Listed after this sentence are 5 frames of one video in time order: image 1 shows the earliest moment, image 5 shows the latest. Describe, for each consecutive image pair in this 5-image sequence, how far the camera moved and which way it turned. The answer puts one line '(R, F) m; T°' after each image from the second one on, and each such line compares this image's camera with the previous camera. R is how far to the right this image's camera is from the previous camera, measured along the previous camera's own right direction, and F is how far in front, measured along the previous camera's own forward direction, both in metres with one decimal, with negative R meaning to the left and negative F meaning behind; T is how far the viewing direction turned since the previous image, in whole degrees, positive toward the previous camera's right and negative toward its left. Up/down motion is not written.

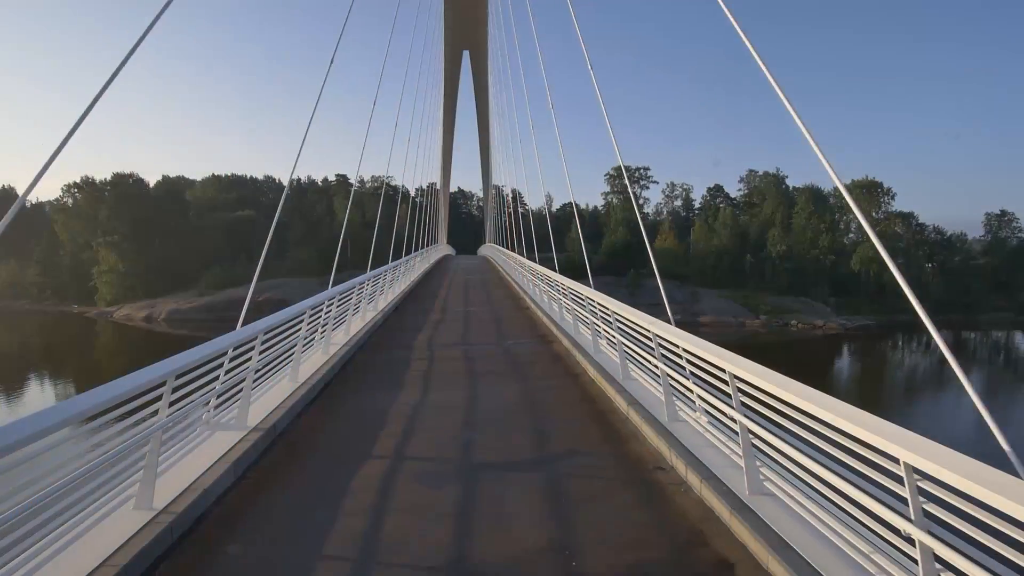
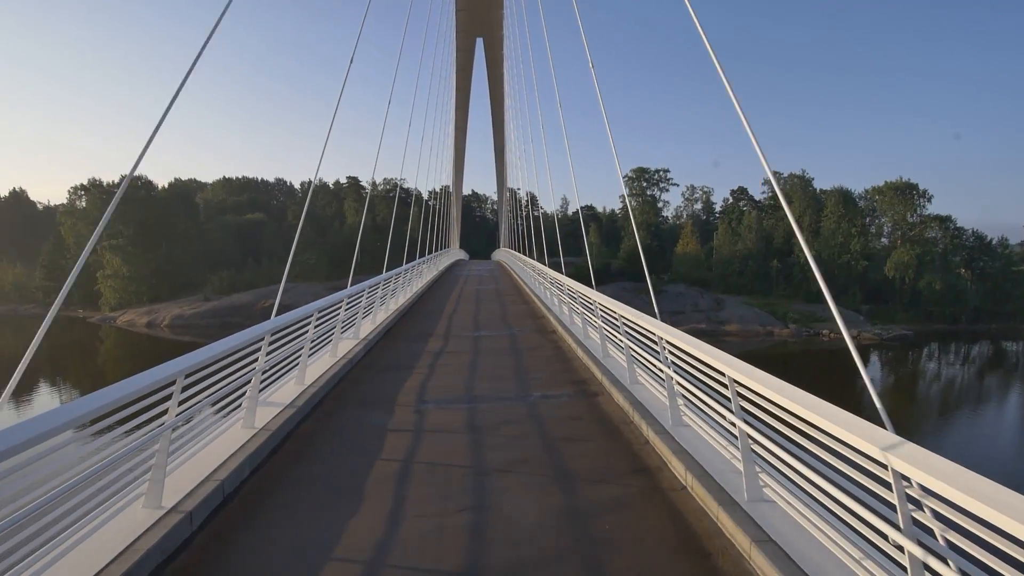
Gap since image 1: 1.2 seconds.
(-0.1, +1.2) m; -1°
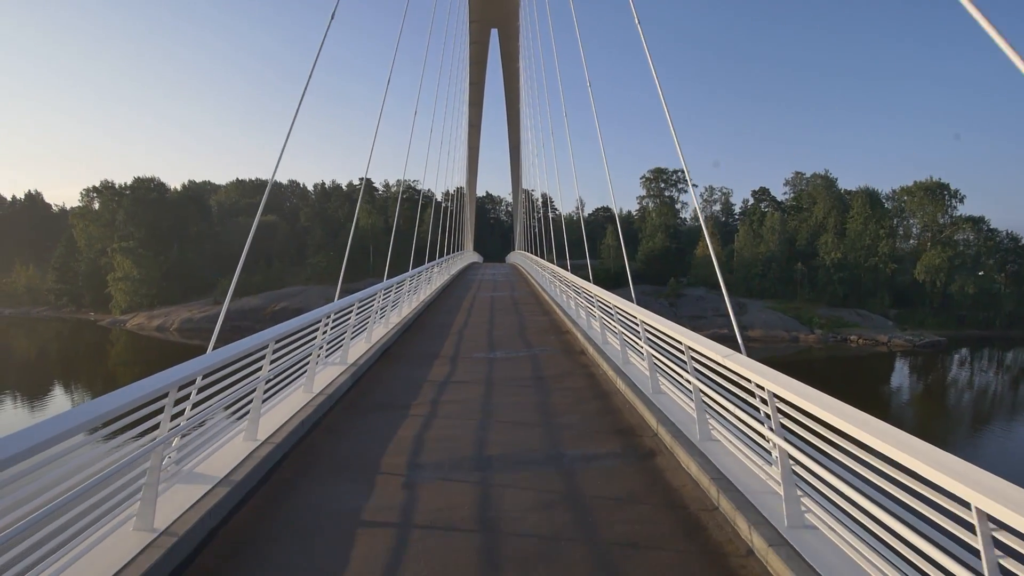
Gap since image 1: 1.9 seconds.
(0.0, +0.7) m; -1°
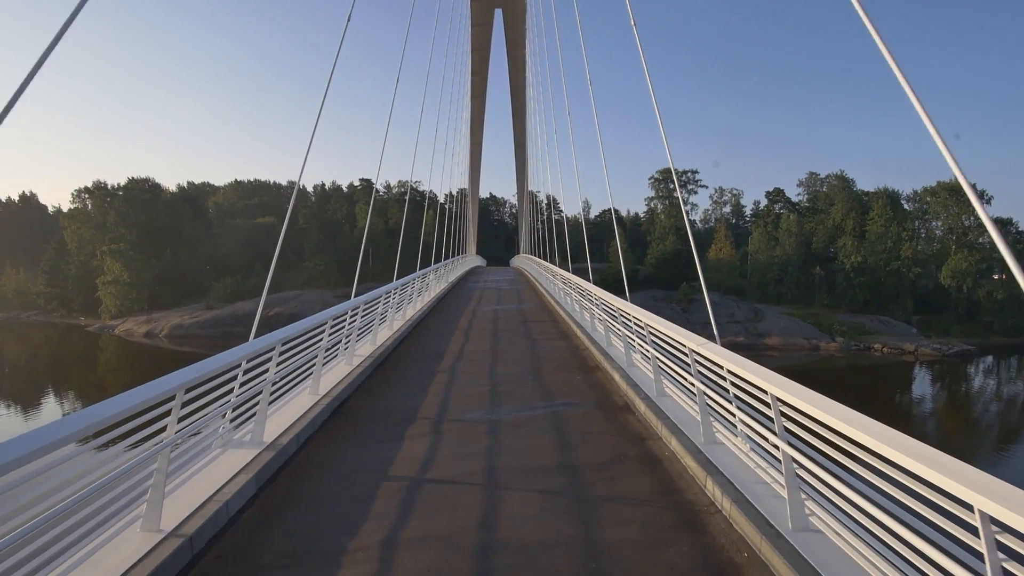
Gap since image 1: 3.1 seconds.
(0.0, +1.2) m; 0°
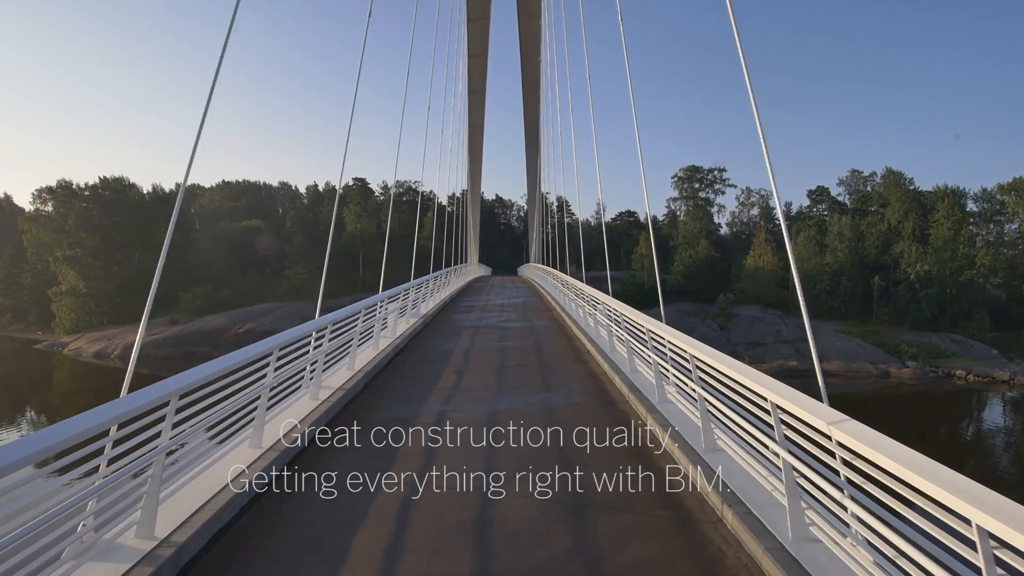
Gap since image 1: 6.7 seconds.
(-0.1, +3.5) m; -1°
